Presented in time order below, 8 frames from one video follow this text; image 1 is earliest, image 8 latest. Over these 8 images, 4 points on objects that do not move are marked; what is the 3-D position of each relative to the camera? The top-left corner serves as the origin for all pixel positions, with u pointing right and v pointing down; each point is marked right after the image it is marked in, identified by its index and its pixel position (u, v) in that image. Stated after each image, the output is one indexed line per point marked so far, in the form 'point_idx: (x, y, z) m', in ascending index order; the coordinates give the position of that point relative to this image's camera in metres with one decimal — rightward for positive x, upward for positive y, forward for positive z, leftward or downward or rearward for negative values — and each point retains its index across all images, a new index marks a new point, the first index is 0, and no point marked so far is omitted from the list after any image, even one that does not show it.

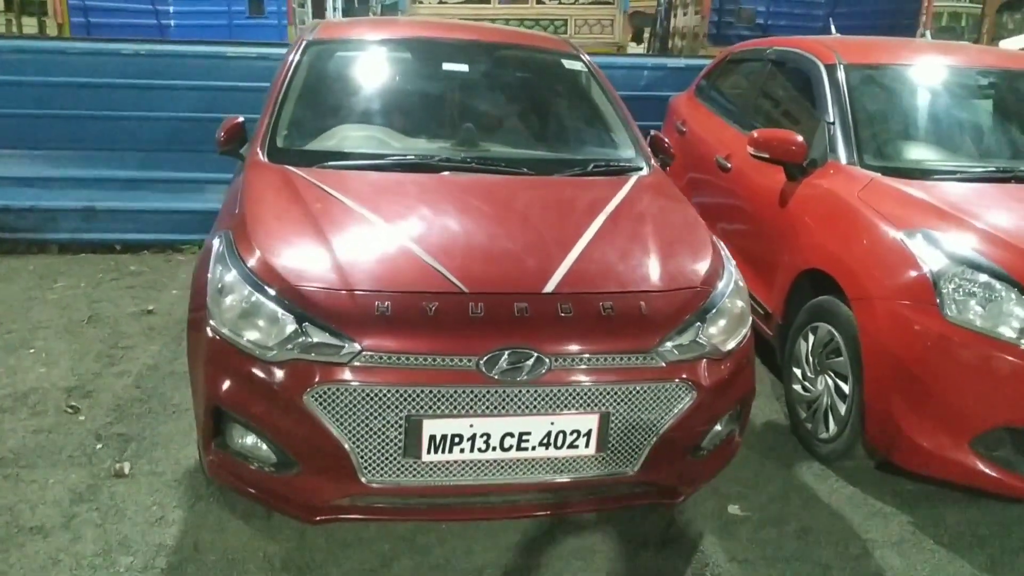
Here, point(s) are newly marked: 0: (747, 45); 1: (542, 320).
0: (+1.3, +1.3, +5.0) m
1: (+0.1, -0.1, +2.3) m
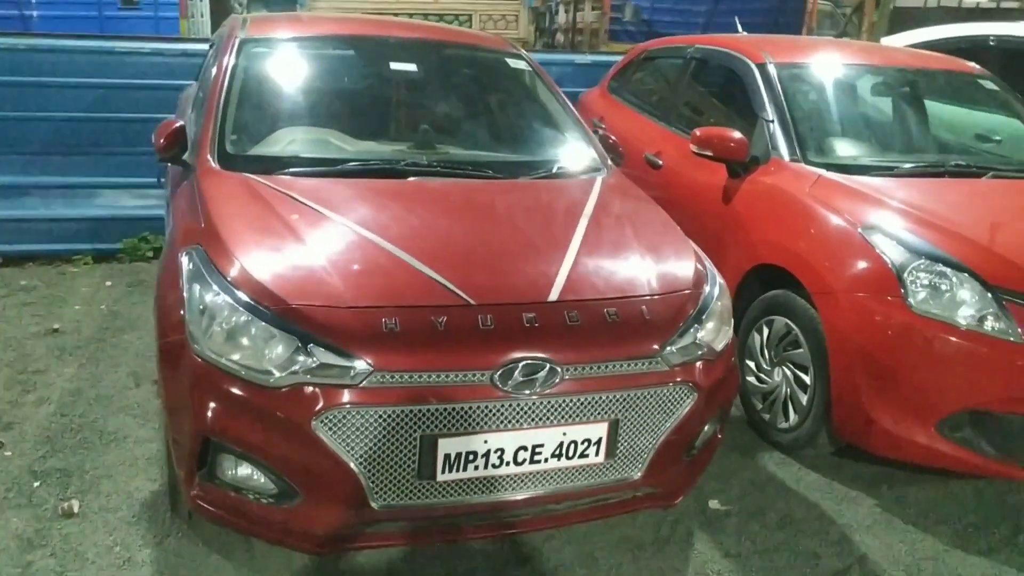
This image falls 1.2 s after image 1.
0: (+0.8, +1.3, +5.0) m
1: (+0.1, -0.1, +2.3) m
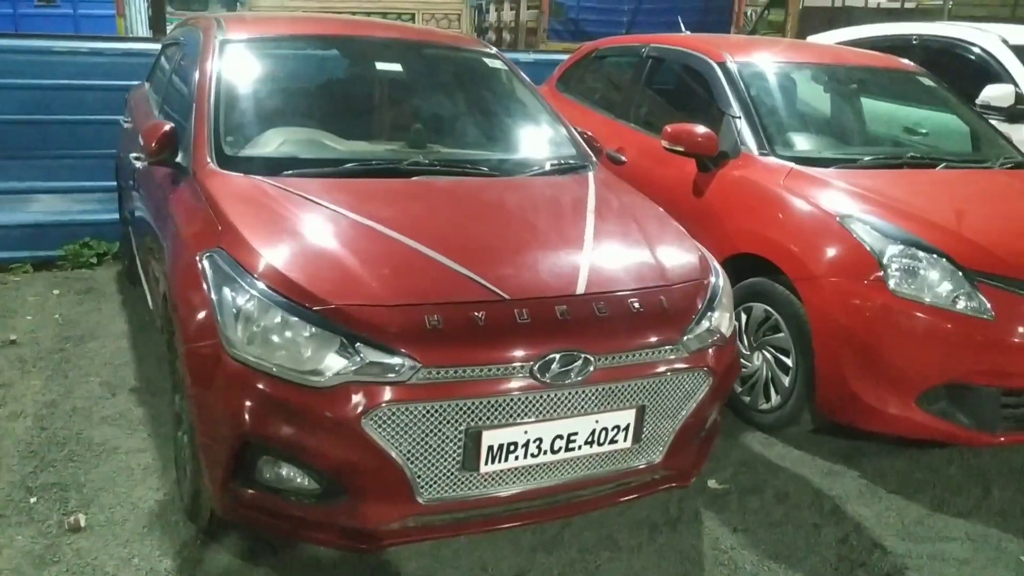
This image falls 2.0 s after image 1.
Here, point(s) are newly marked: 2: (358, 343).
0: (+0.6, +1.4, +5.2) m
1: (+0.2, -0.1, +2.3) m
2: (-0.3, -0.1, +2.2) m
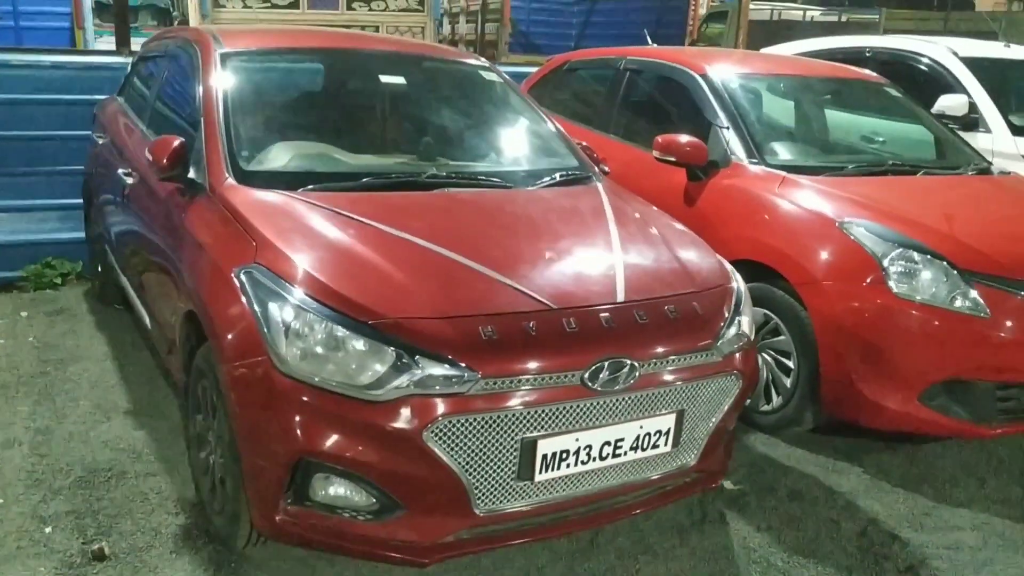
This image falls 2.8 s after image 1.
0: (+0.4, +1.3, +5.3) m
1: (+0.3, -0.1, +2.4) m
2: (-0.2, -0.2, +2.2) m
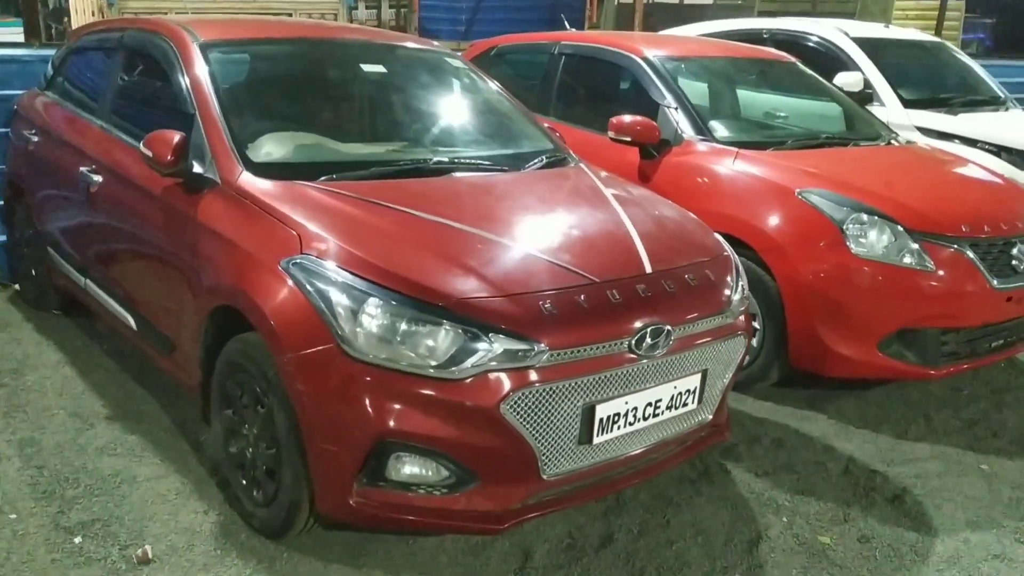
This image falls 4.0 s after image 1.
0: (0.0, +1.5, +5.4) m
1: (+0.4, 0.0, +2.6) m
2: (-0.1, -0.1, +2.3) m
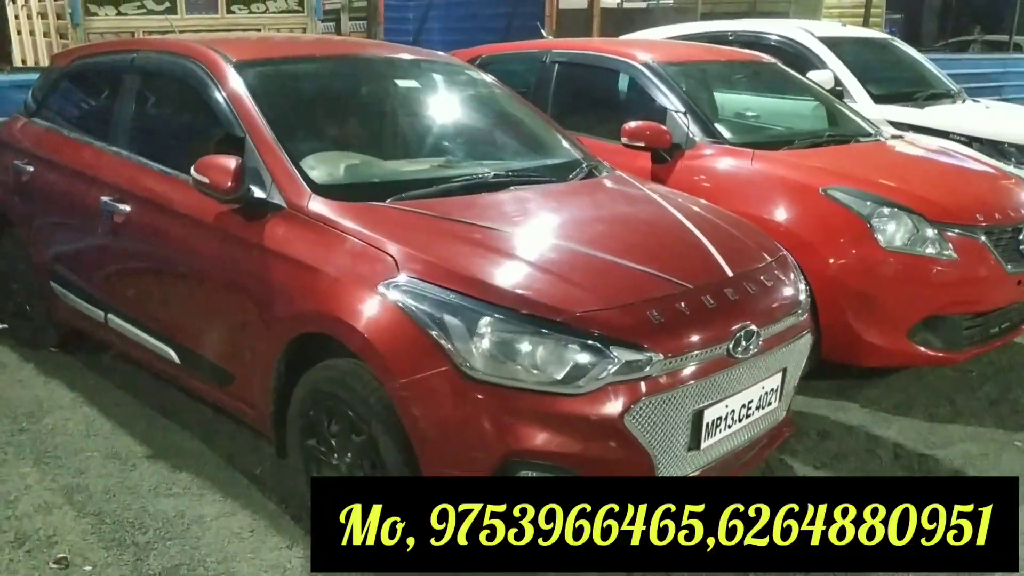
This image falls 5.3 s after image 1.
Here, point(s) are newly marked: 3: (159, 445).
0: (-0.1, +1.4, +5.4) m
1: (+0.7, 0.0, +2.6) m
2: (+0.2, -0.1, +2.3) m
3: (-1.3, -0.6, +3.3) m
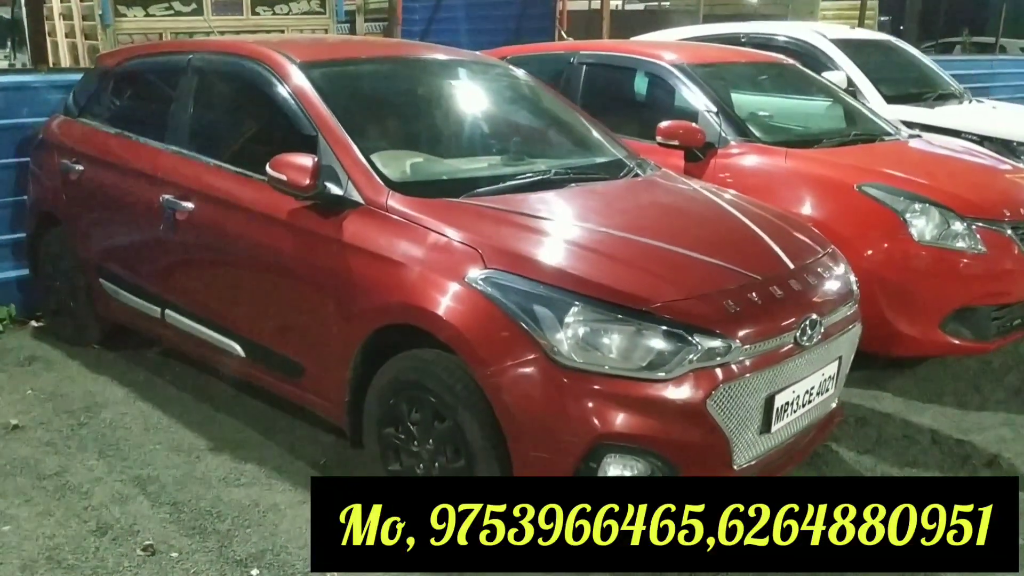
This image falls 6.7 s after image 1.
0: (0.0, +1.4, +5.5) m
1: (+0.9, 0.0, +2.7) m
2: (+0.4, -0.1, +2.4) m
3: (-1.1, -0.6, +3.4) m
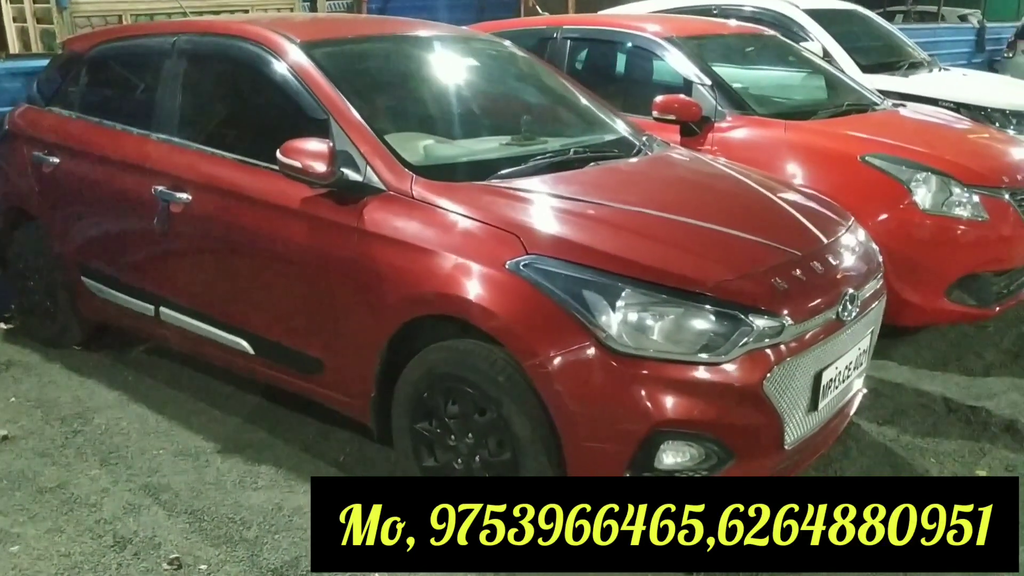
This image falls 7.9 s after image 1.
0: (-0.1, +1.5, +5.4) m
1: (+1.0, +0.1, +2.7) m
2: (+0.6, -0.1, +2.3) m
3: (-1.0, -0.5, +3.3) m
